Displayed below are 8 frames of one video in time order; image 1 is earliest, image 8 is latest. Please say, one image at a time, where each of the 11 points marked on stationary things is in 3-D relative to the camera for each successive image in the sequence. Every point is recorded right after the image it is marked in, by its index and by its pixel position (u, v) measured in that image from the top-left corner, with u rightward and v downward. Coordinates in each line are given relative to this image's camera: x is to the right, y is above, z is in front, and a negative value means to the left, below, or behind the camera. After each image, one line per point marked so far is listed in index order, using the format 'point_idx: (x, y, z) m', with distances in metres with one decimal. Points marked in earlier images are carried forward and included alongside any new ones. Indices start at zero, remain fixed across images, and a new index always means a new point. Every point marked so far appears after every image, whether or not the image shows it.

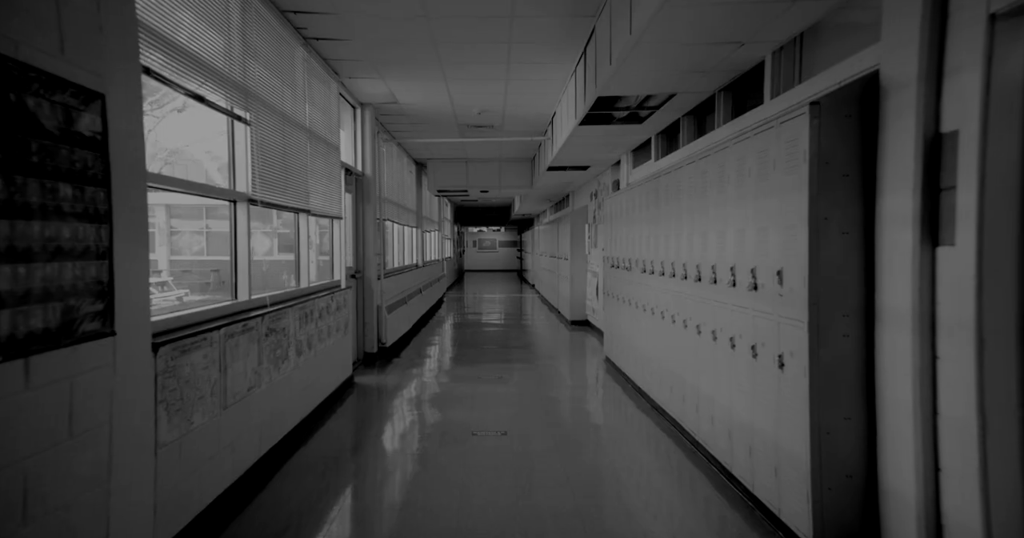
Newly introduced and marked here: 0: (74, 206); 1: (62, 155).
0: (-1.5, +0.2, +1.7) m
1: (-1.5, +0.4, +1.7) m
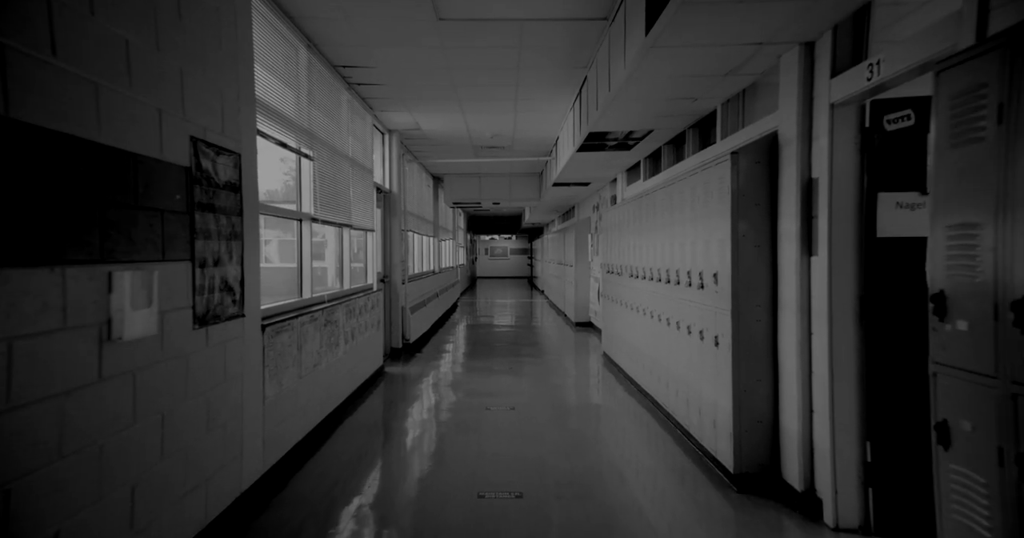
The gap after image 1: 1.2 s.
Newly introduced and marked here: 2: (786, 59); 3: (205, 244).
0: (-1.5, +0.2, +2.6) m
1: (-1.5, +0.4, +2.6) m
2: (+1.5, +1.1, +2.8) m
3: (-1.5, +0.1, +2.4) m
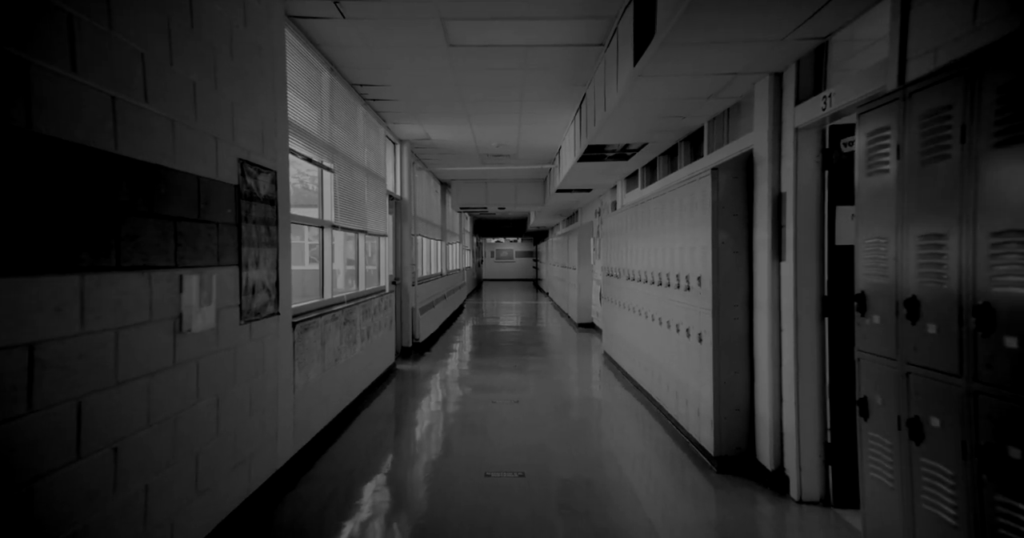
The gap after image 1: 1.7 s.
0: (-1.4, +0.2, +3.0) m
1: (-1.5, +0.4, +3.0) m
2: (+1.5, +1.1, +3.1) m
3: (-1.4, +0.1, +2.8) m
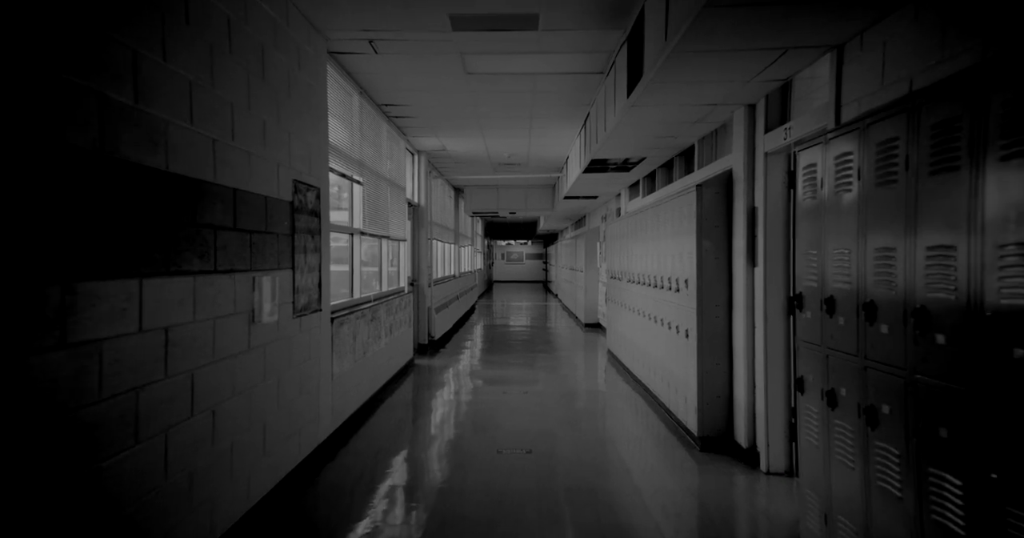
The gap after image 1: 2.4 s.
0: (-1.4, +0.2, +3.5) m
1: (-1.4, +0.3, +3.5) m
2: (+1.6, +1.1, +3.6) m
3: (-1.4, +0.1, +3.3) m
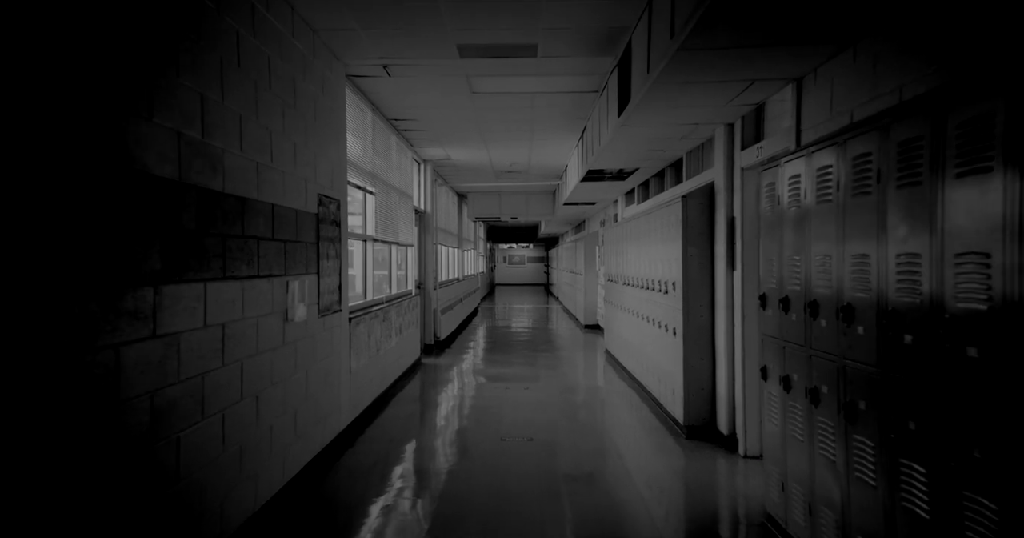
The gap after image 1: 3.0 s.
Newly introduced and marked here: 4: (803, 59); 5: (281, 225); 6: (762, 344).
0: (-1.4, +0.1, +3.9) m
1: (-1.4, +0.3, +3.8) m
2: (+1.6, +1.1, +4.0) m
3: (-1.4, 0.0, +3.7) m
4: (+1.6, +1.1, +2.8) m
5: (-1.4, +0.3, +3.0) m
6: (+1.6, -0.5, +3.3) m
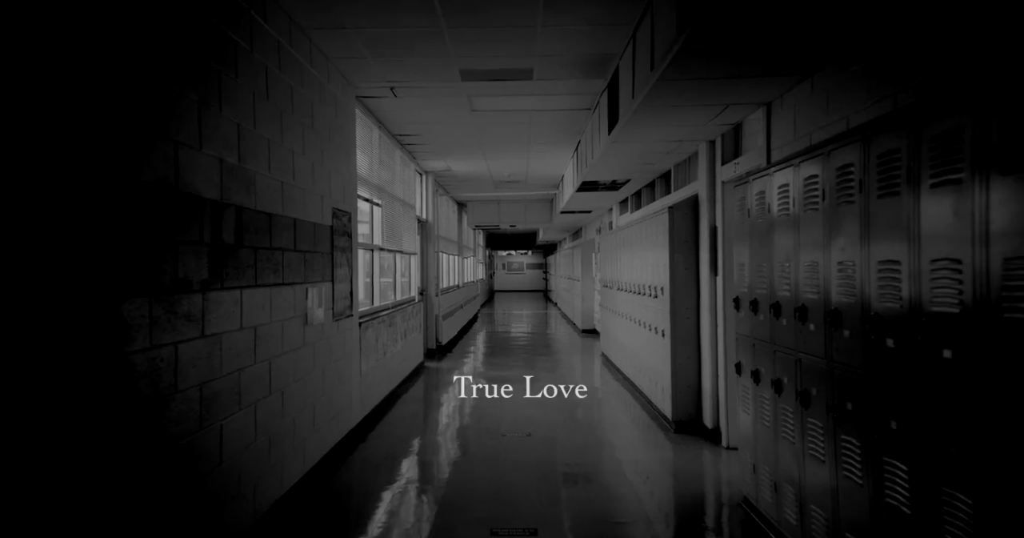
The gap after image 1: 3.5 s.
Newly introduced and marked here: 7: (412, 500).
0: (-1.4, +0.1, +4.2) m
1: (-1.4, +0.2, +4.1) m
2: (+1.6, +1.0, +4.3) m
3: (-1.4, 0.0, +4.0) m
4: (+1.6, +1.1, +3.1) m
5: (-1.4, +0.2, +3.3) m
6: (+1.6, -0.5, +3.5) m
7: (-0.7, -1.5, +3.4) m
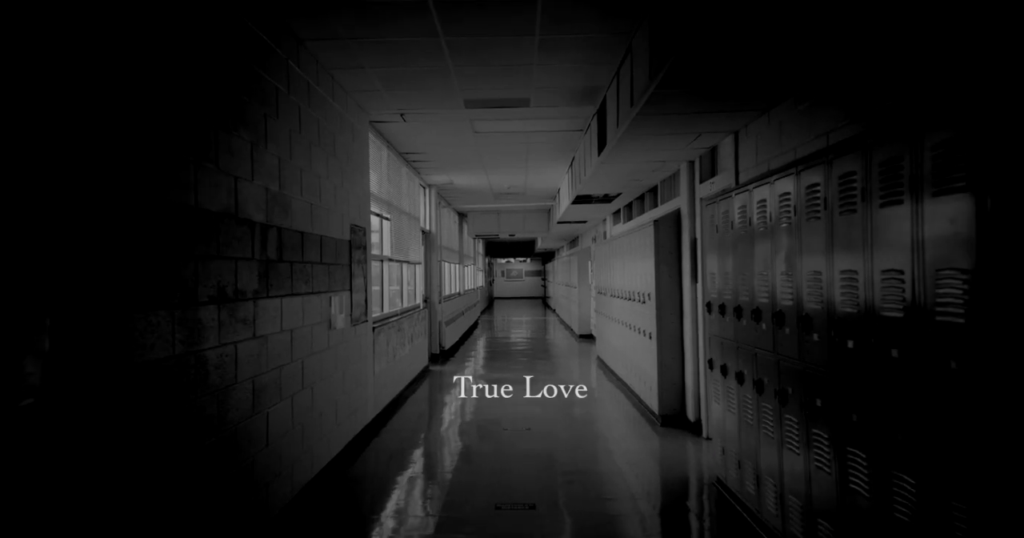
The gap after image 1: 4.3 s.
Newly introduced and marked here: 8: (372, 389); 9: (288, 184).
0: (-1.4, 0.0, +4.6) m
1: (-1.4, +0.1, +4.6) m
2: (+1.6, +0.9, +4.7) m
3: (-1.4, -0.1, +4.4) m
4: (+1.6, +1.1, +3.5) m
5: (-1.4, +0.1, +3.7) m
6: (+1.6, -0.6, +4.0) m
7: (-0.6, -1.6, +3.8) m
8: (-1.4, -1.2, +5.1) m
9: (-1.4, +0.5, +3.1) m
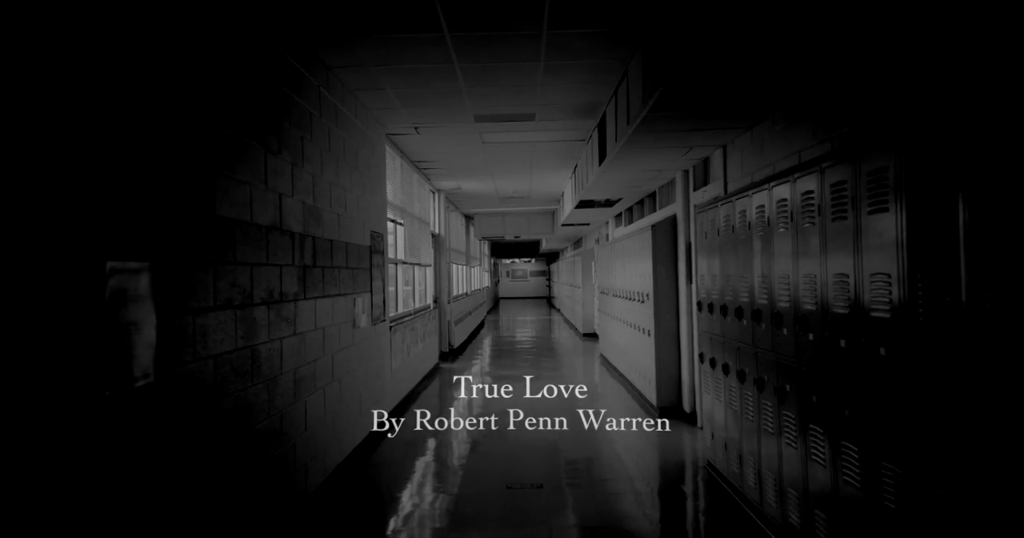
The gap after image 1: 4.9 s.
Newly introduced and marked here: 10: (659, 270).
0: (-1.3, 0.0, +4.9) m
1: (-1.3, +0.1, +4.9) m
2: (+1.7, +0.9, +5.1) m
3: (-1.3, -0.1, +4.8) m
4: (+1.6, +1.0, +3.9) m
5: (-1.3, +0.1, +4.1) m
6: (+1.6, -0.6, +4.3) m
7: (-0.6, -1.6, +4.1) m
8: (-1.3, -1.2, +5.4) m
9: (-1.3, +0.5, +3.5) m
10: (+1.5, 0.0, +5.2) m
